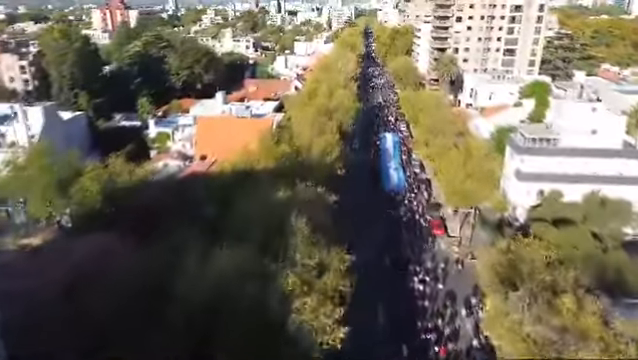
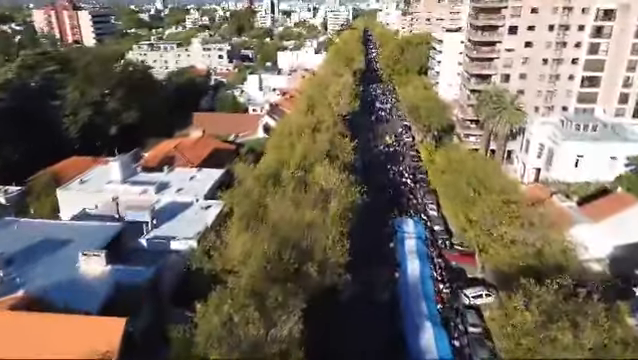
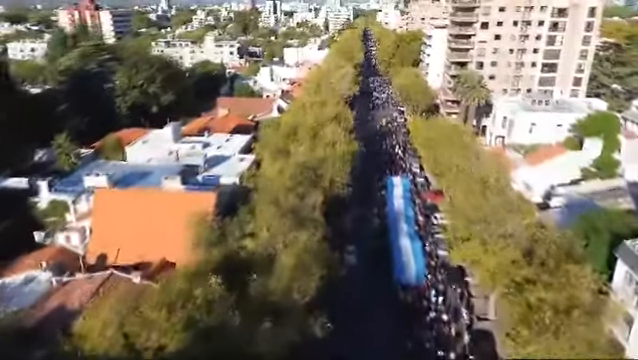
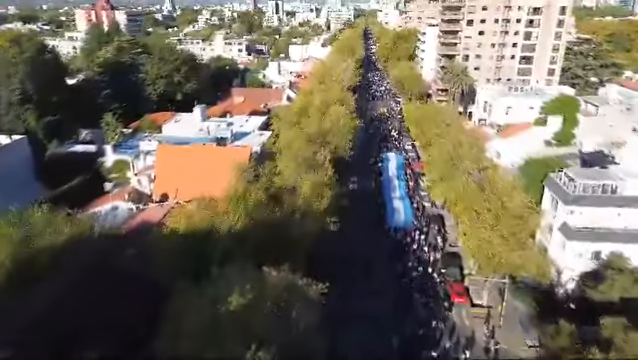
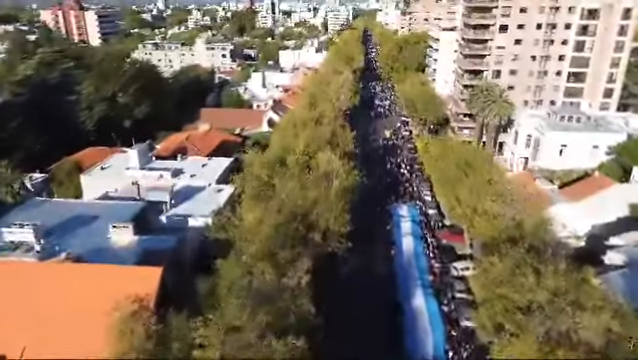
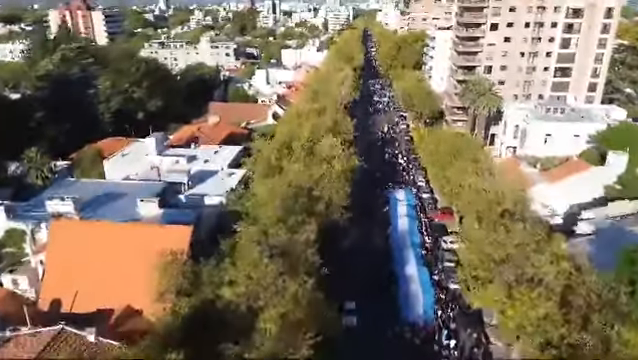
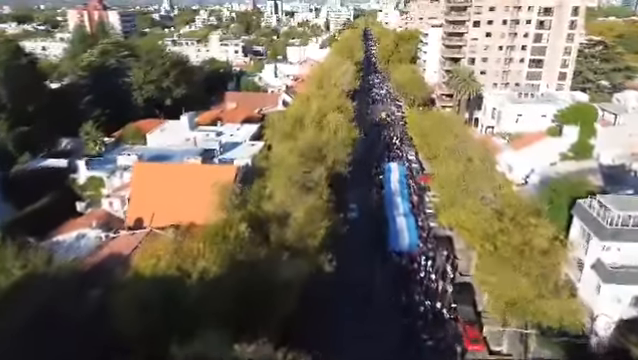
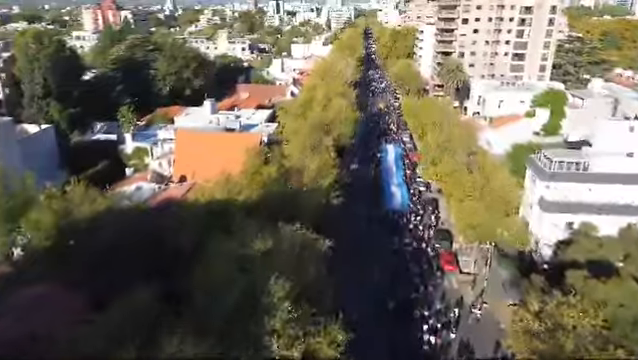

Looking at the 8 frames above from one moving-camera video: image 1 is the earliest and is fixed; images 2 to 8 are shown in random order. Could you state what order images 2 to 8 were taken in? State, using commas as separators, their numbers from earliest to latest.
8, 4, 7, 3, 6, 5, 2
